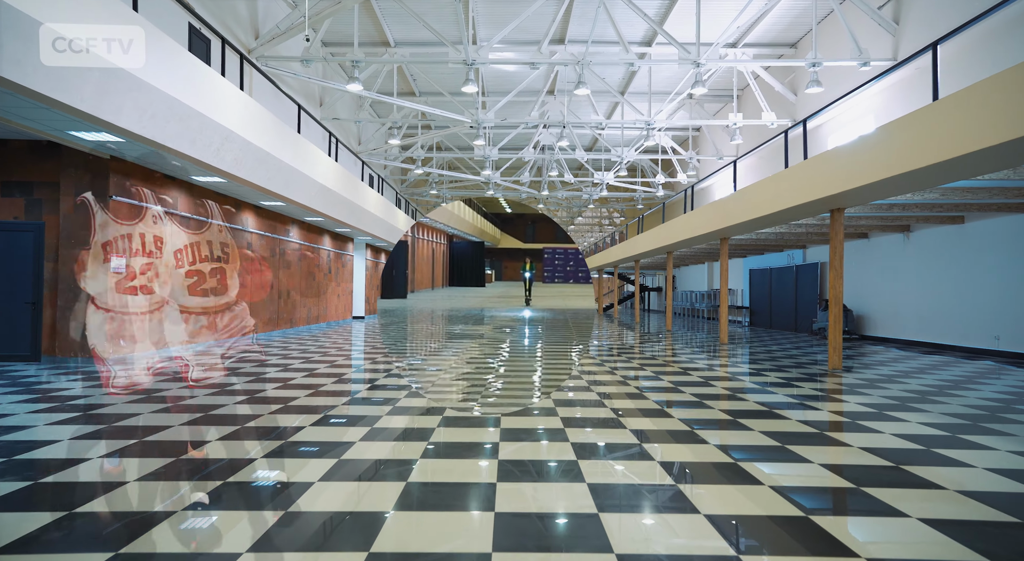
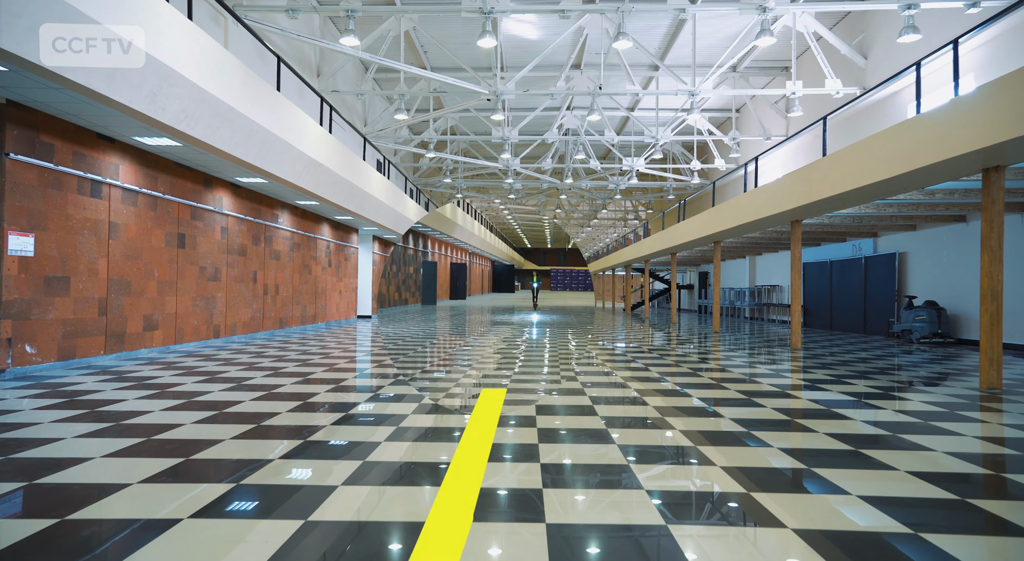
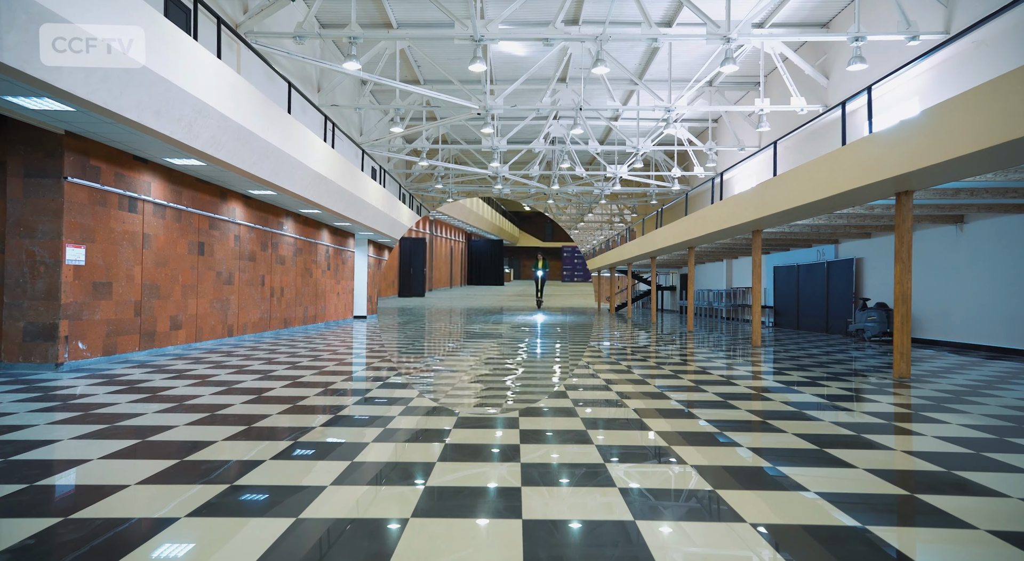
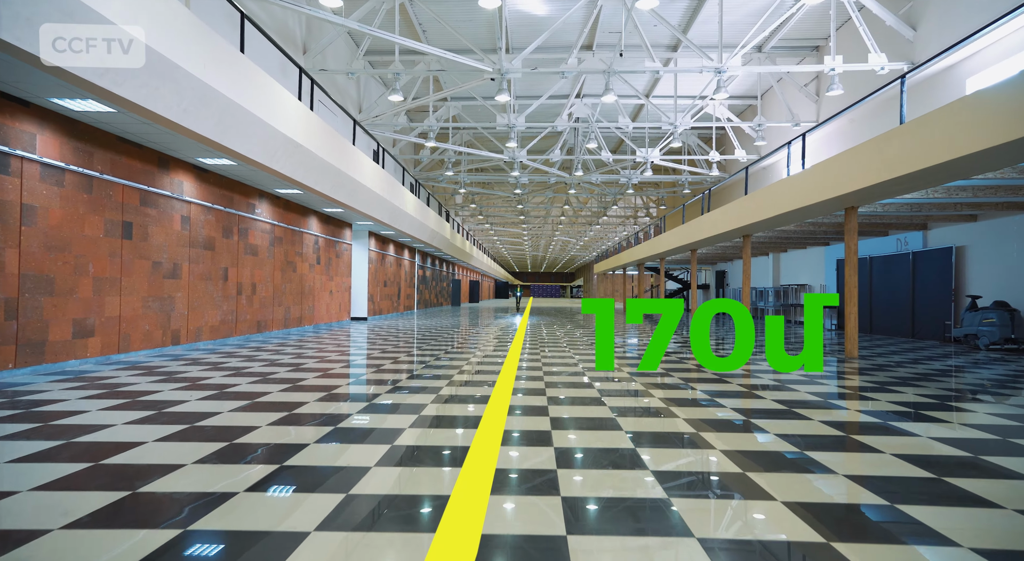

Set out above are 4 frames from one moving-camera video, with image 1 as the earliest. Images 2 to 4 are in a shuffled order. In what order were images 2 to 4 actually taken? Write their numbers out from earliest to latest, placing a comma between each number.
3, 2, 4
